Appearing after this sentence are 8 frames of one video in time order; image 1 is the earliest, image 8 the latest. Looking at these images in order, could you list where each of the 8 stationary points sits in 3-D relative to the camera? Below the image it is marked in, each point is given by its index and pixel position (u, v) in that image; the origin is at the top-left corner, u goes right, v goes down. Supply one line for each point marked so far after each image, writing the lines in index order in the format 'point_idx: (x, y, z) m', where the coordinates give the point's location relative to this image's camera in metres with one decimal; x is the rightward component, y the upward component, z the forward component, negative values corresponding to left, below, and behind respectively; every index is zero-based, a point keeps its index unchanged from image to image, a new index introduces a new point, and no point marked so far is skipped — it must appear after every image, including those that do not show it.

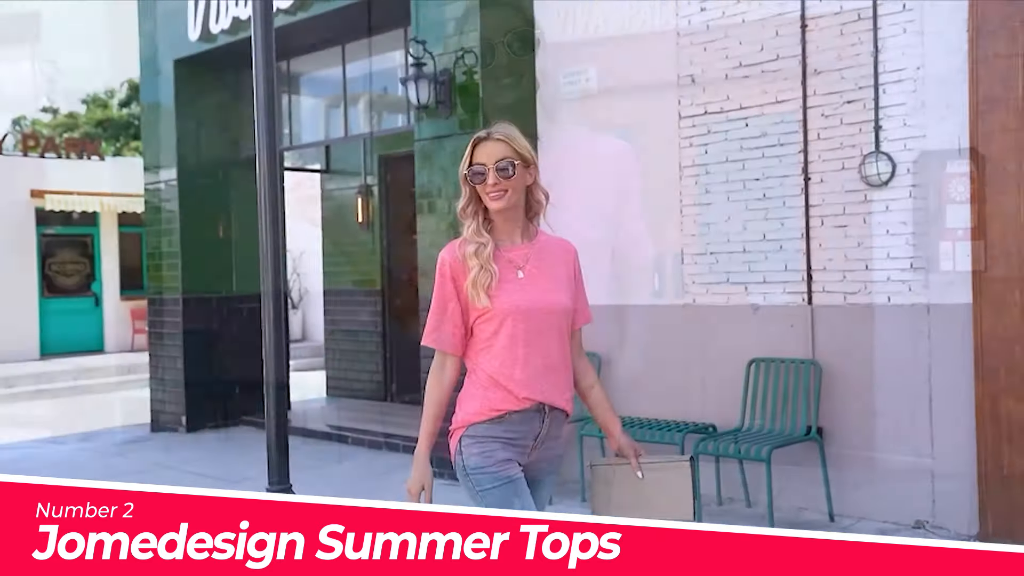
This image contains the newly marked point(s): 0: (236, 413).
0: (-2.9, -1.3, +10.1) m
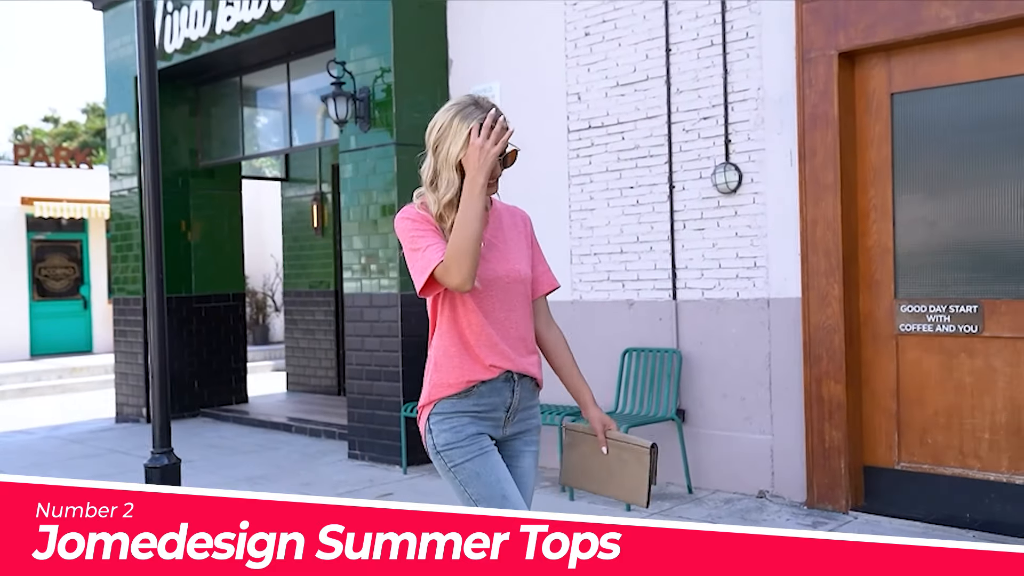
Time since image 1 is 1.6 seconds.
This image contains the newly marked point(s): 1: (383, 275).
0: (-3.6, -1.3, +10.7) m
1: (-1.0, +0.1, +7.3) m
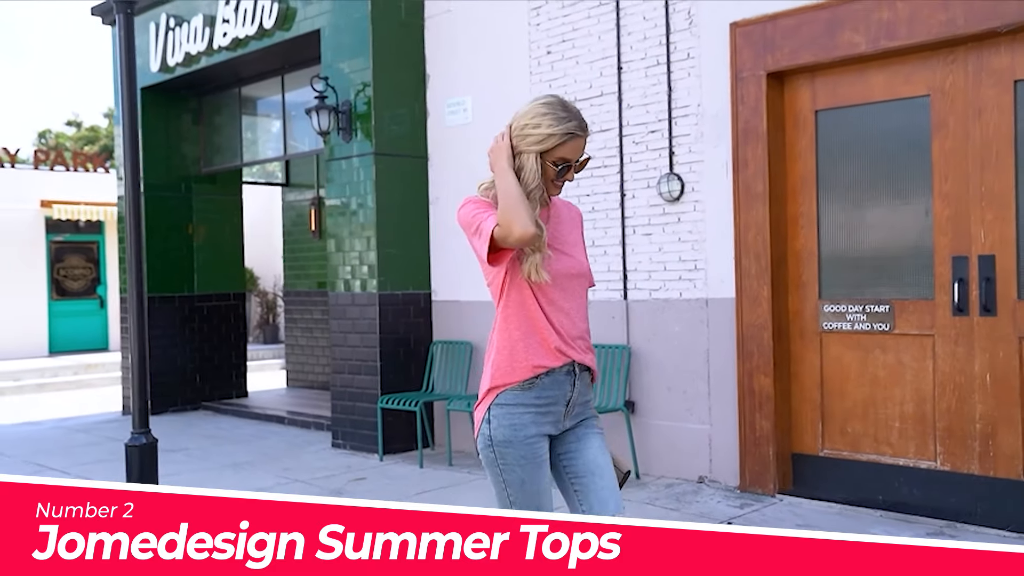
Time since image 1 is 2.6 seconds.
0: (-3.7, -1.3, +11.3) m
1: (-1.2, +0.1, +7.8) m
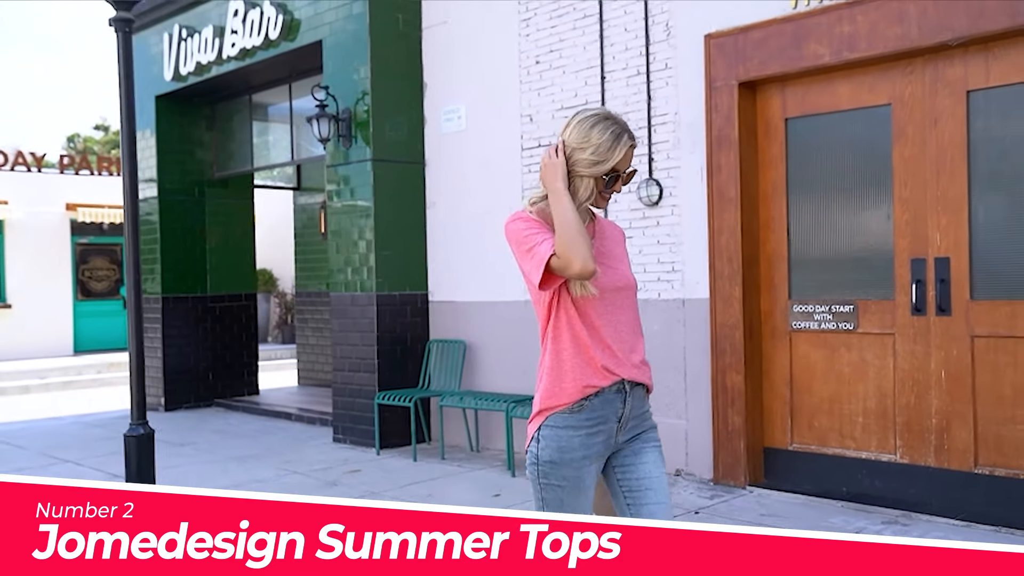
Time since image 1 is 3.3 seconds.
0: (-3.7, -1.3, +11.7) m
1: (-1.3, +0.1, +8.2) m
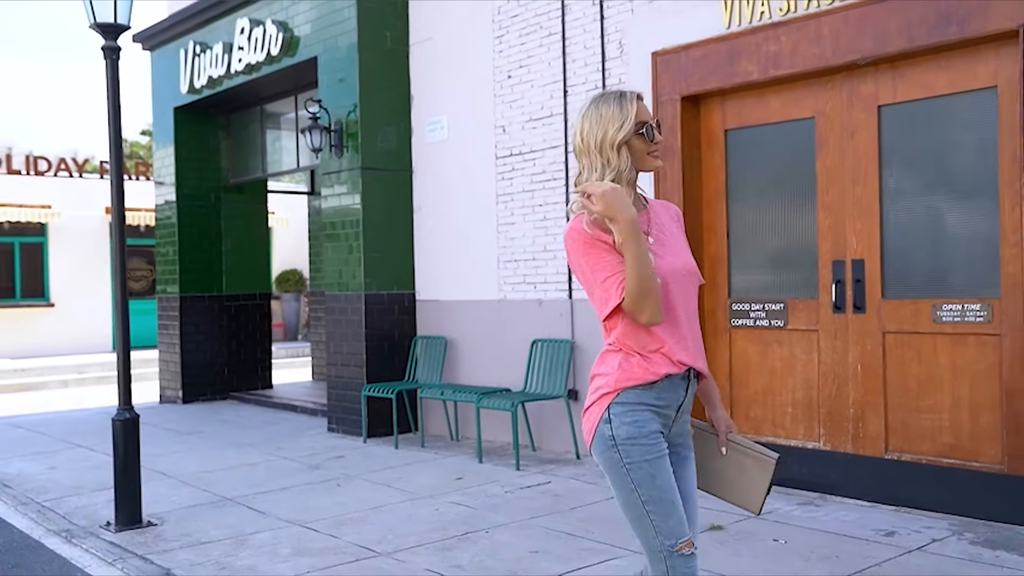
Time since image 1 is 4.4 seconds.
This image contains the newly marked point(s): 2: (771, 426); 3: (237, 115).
0: (-3.7, -1.3, +12.4) m
1: (-1.5, +0.1, +8.8) m
2: (+1.7, -0.9, +6.2) m
3: (-3.6, +2.3, +12.5) m
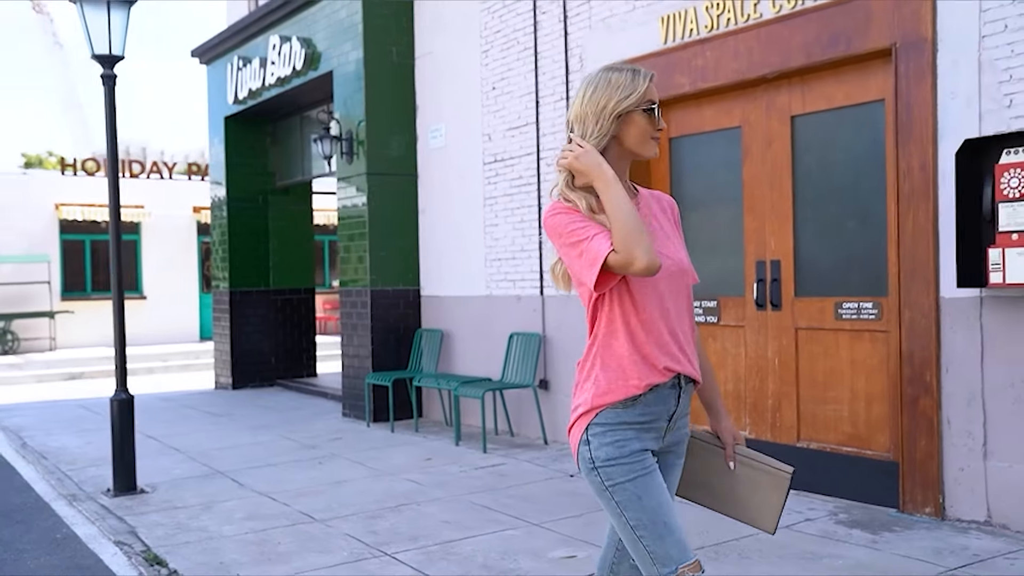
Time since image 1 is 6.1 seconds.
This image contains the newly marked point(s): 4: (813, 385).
0: (-3.4, -1.3, +13.4) m
1: (-1.5, +0.1, +9.5) m
2: (+1.4, -0.9, +6.7) m
3: (-3.2, +2.3, +13.4) m
4: (+1.9, -0.6, +5.9) m
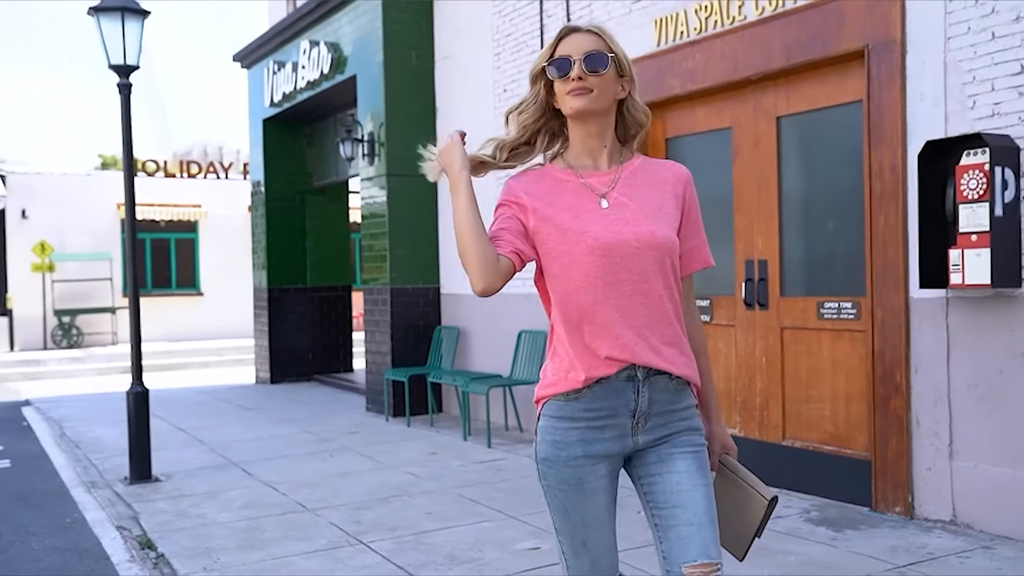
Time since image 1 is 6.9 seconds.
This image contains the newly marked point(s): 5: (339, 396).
0: (-2.9, -1.2, +13.8) m
1: (-1.3, +0.2, +9.8) m
2: (+1.3, -0.9, +6.8) m
3: (-2.8, +2.4, +13.8) m
4: (+1.8, -0.6, +5.9) m
5: (-2.2, -1.3, +11.8) m
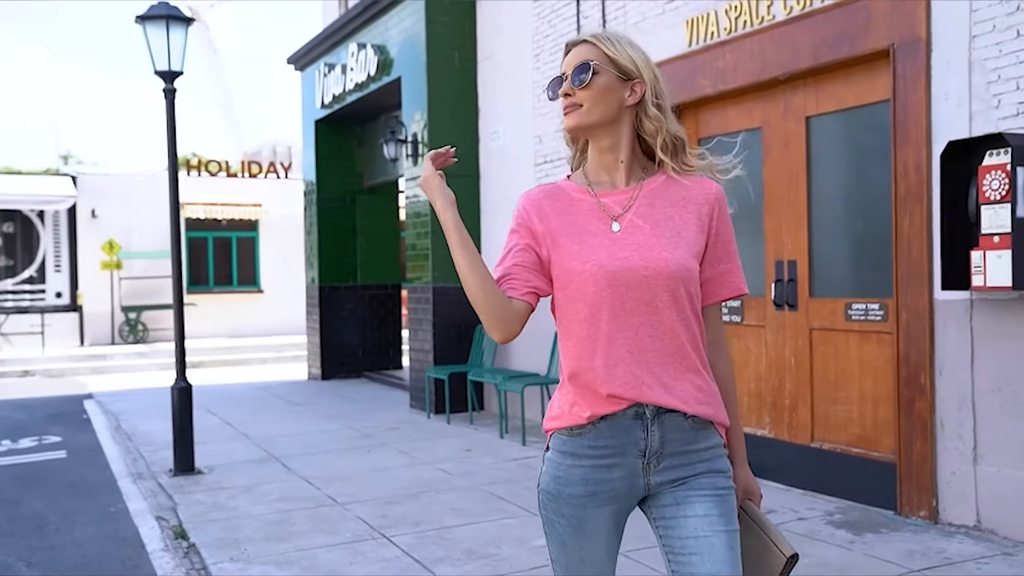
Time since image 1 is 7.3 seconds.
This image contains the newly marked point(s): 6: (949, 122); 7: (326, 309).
0: (-2.3, -1.2, +14.0) m
1: (-0.9, +0.2, +9.9) m
2: (+1.6, -0.9, +6.7) m
3: (-2.1, +2.4, +14.0) m
4: (+1.9, -0.6, +5.9) m
5: (-1.6, -1.3, +12.0) m
6: (+2.2, +0.8, +4.8) m
7: (-2.7, -0.3, +13.8) m
